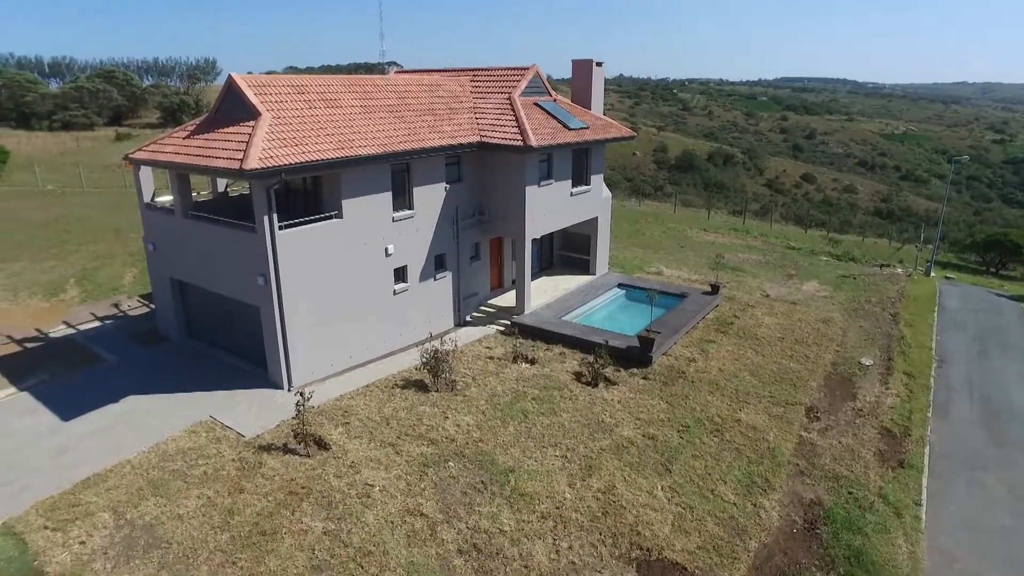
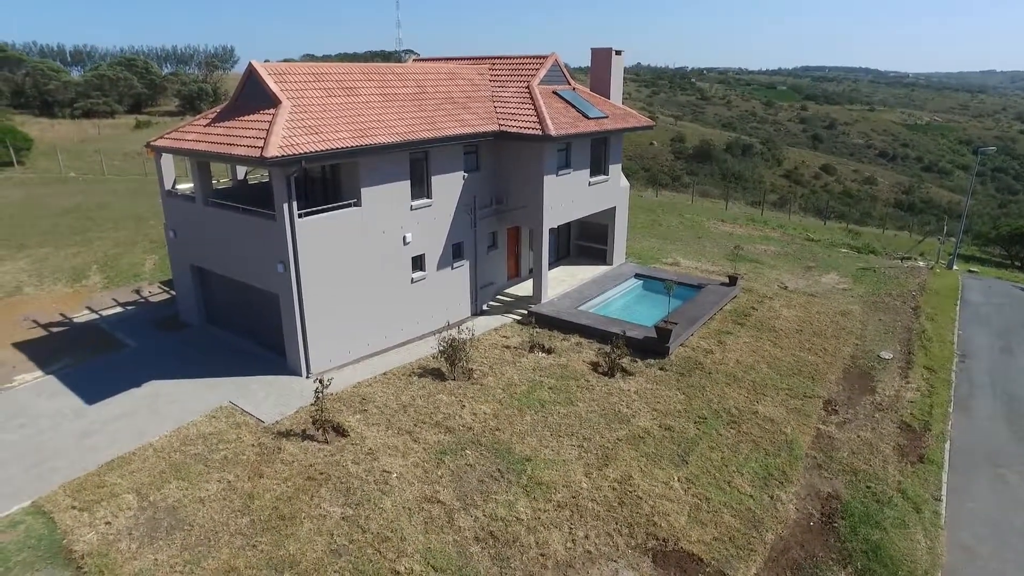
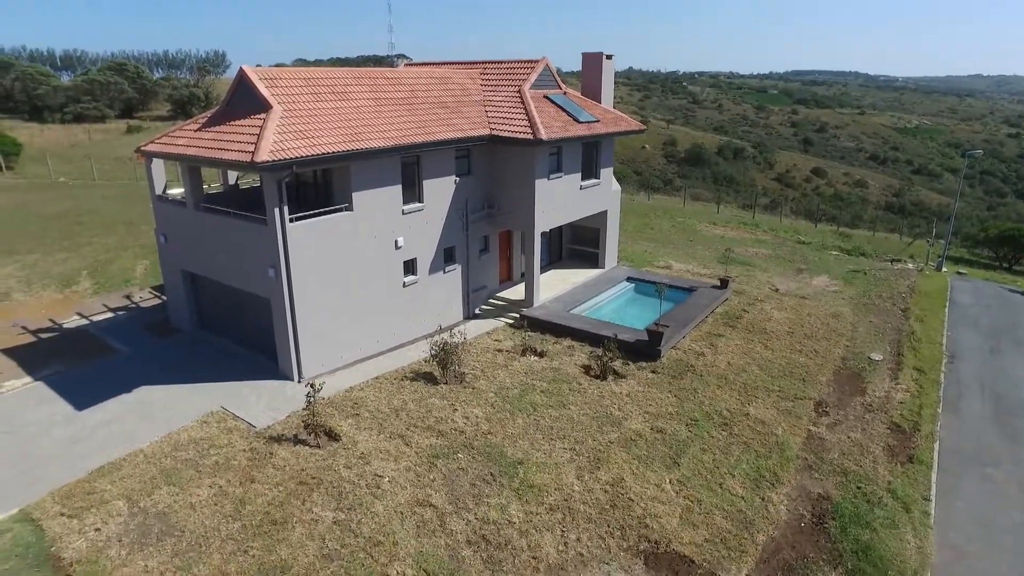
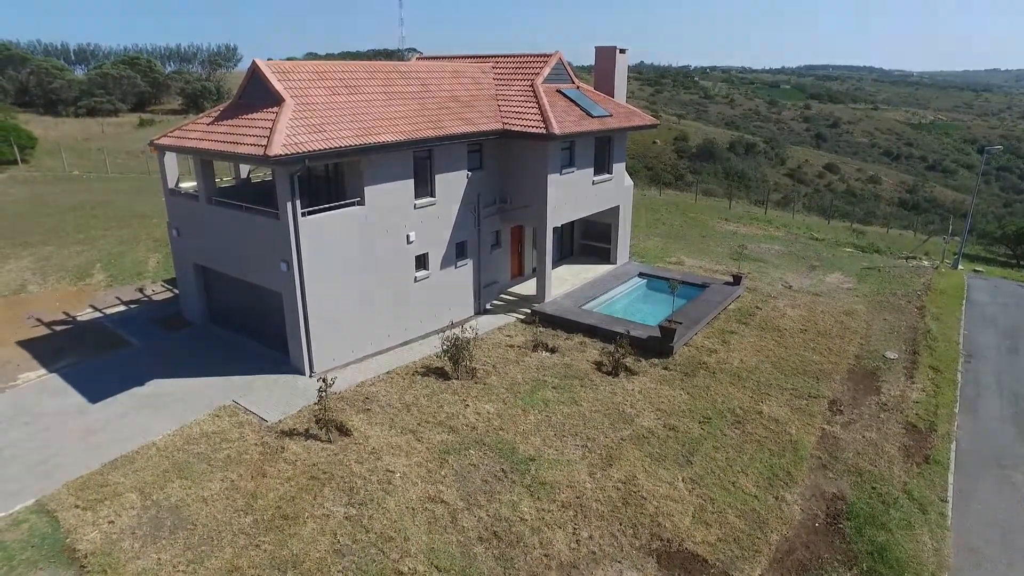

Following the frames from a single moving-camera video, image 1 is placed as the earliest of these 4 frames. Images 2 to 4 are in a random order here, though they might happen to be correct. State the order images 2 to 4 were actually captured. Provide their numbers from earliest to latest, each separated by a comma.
3, 2, 4
